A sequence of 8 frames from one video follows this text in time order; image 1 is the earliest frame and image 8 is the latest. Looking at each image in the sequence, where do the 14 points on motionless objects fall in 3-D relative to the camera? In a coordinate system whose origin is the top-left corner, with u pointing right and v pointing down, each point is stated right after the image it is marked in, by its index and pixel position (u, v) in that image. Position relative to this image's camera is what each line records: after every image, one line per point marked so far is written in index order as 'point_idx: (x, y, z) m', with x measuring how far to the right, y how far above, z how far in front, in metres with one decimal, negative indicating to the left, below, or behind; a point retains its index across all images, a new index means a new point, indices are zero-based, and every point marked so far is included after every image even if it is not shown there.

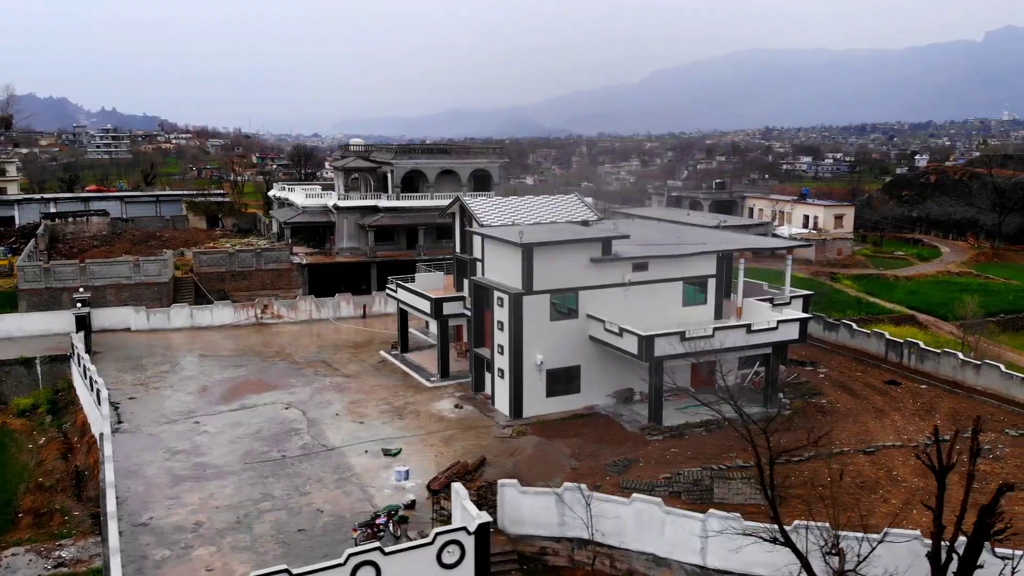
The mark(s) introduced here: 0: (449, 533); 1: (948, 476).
0: (-0.9, -3.6, +13.7) m
1: (+8.4, -3.7, +18.2) m
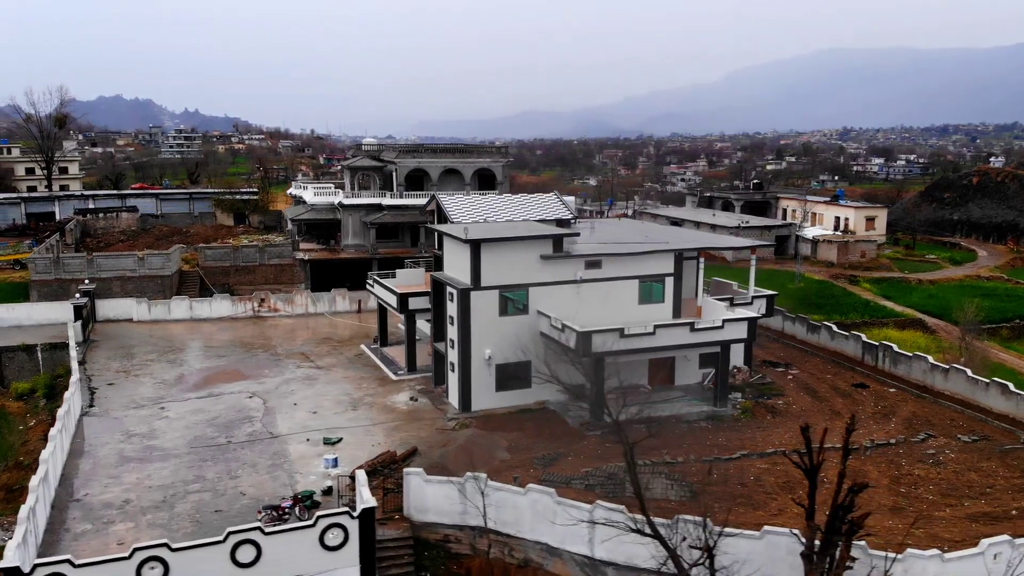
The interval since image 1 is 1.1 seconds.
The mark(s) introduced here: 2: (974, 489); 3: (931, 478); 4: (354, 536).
0: (-2.7, -3.4, +14.2) m
1: (+6.9, -3.7, +18.0) m
2: (+8.6, -3.8, +17.7) m
3: (+8.0, -3.7, +18.2) m
4: (-2.4, -3.8, +14.4) m
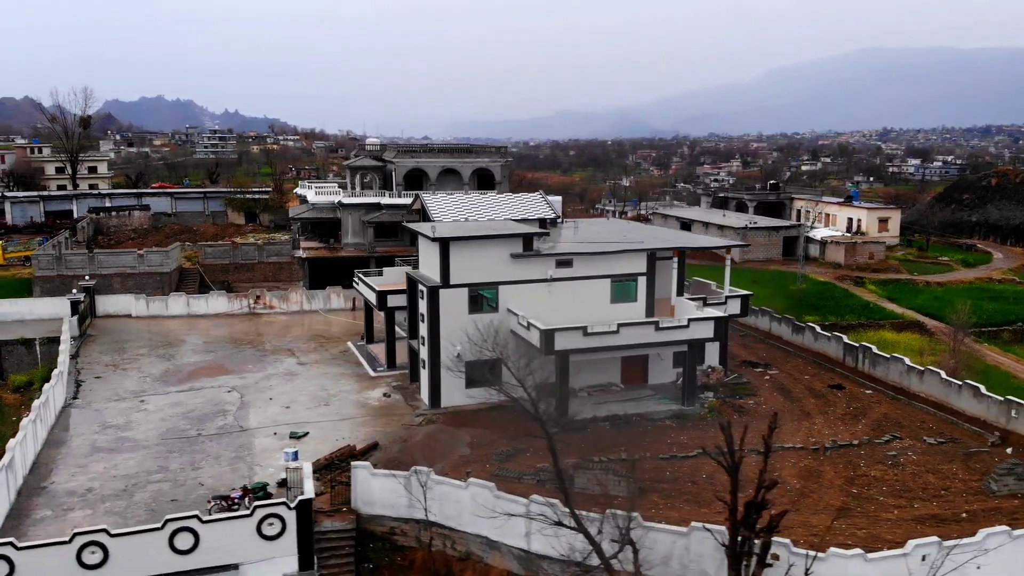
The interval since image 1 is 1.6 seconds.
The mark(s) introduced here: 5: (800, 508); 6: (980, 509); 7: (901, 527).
0: (-3.8, -3.4, +14.6) m
1: (+6.0, -3.7, +18.0) m
2: (+7.7, -3.8, +17.6) m
3: (+7.1, -3.7, +18.1) m
4: (-3.5, -3.7, +14.8) m
5: (+5.1, -3.9, +16.8) m
6: (+8.3, -4.0, +16.8) m
7: (+6.6, -4.1, +16.1) m
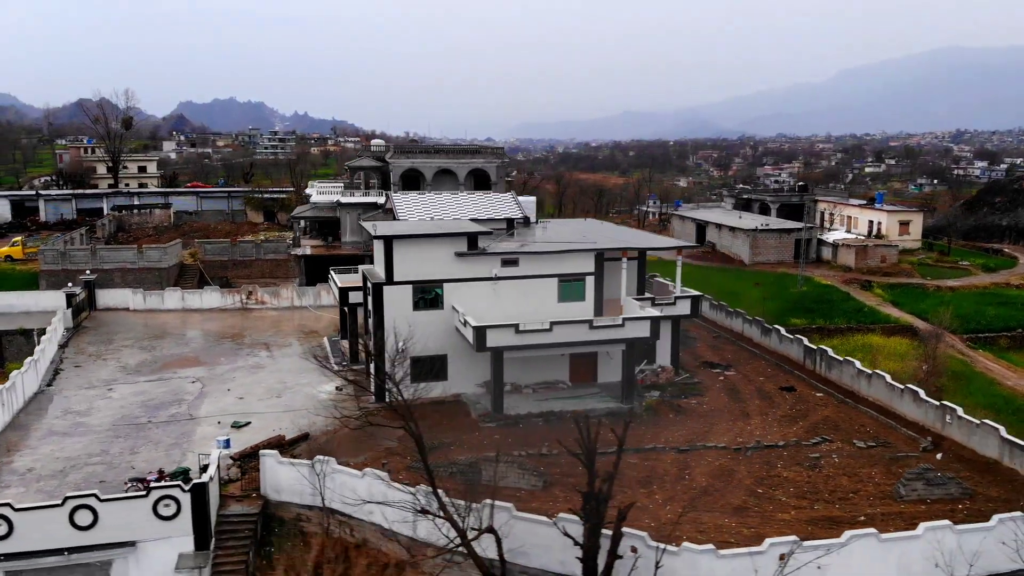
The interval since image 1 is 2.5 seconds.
0: (-5.7, -3.3, +15.4) m
1: (+4.3, -3.7, +18.1) m
2: (+6.0, -3.8, +17.6) m
3: (+5.4, -3.7, +18.1) m
4: (-5.4, -3.6, +15.5) m
5: (+3.3, -3.9, +17.0) m
6: (+6.5, -4.0, +16.7) m
7: (+4.8, -4.1, +16.1) m
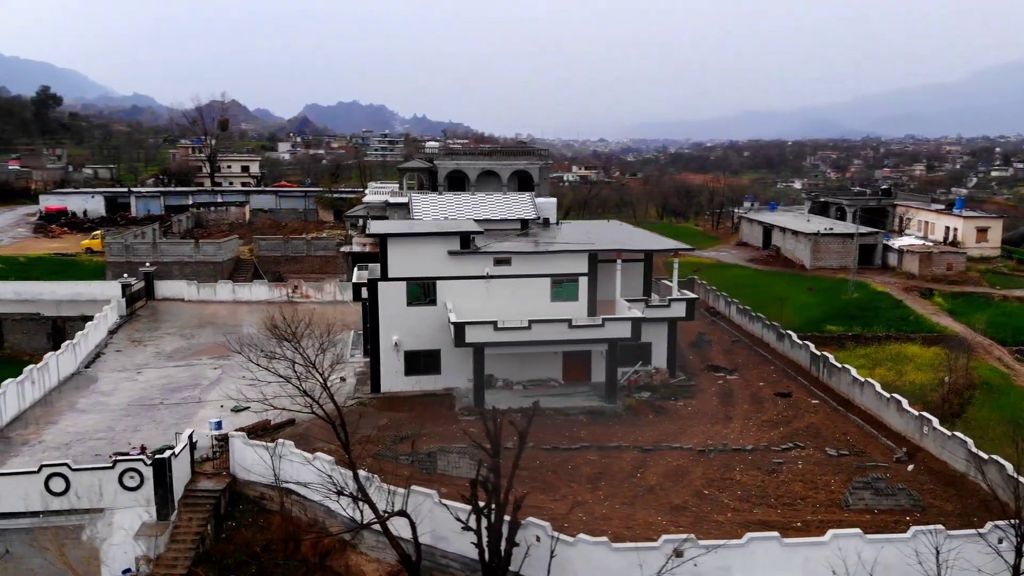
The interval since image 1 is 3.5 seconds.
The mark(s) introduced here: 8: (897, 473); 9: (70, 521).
0: (-6.8, -3.1, +16.8) m
1: (+3.4, -3.7, +18.2) m
2: (+5.0, -3.9, +17.6) m
3: (+4.5, -3.8, +18.1) m
4: (-6.5, -3.4, +16.9) m
5: (+2.2, -4.0, +17.3) m
6: (+5.4, -4.1, +16.6) m
7: (+3.6, -4.2, +16.3) m
8: (+7.7, -3.7, +18.8) m
9: (-7.8, -4.2, +16.8) m
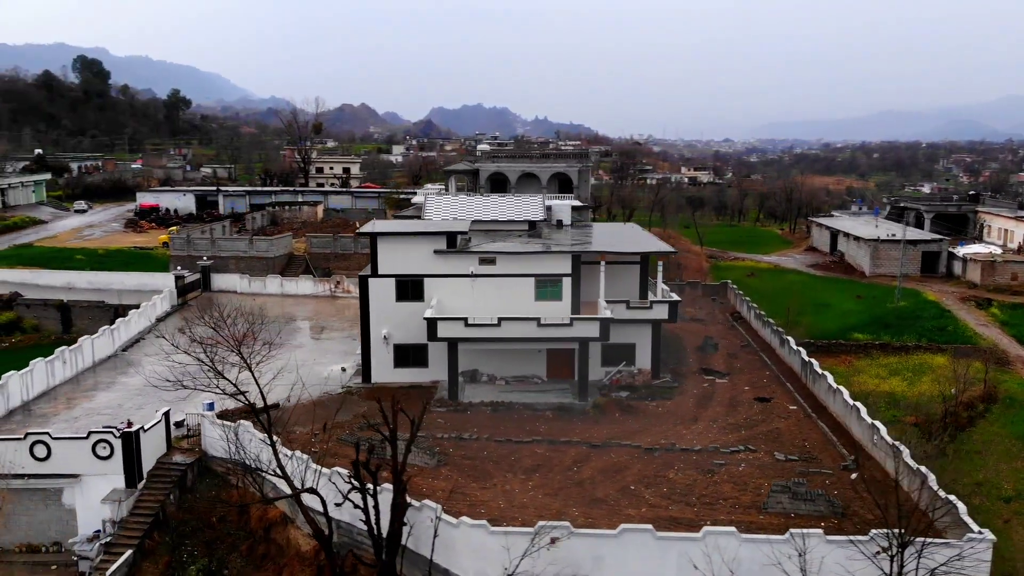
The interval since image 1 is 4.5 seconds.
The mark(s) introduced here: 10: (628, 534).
0: (-8.2, -2.9, +18.7) m
1: (+2.1, -3.8, +18.8) m
2: (+3.7, -4.0, +17.9) m
3: (+3.2, -3.8, +18.5) m
4: (-7.8, -3.2, +18.8) m
5: (+0.9, -4.0, +18.0) m
6: (+3.9, -4.2, +16.9) m
7: (+2.1, -4.2, +16.8) m
8: (+6.5, -3.8, +18.8) m
9: (-9.2, -3.9, +18.8) m
10: (+1.8, -3.8, +14.5) m
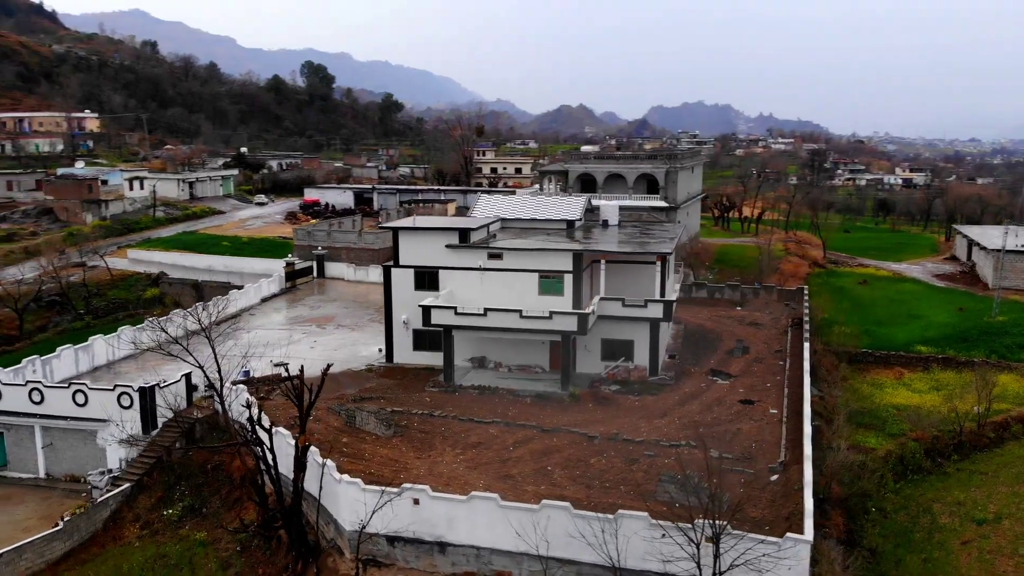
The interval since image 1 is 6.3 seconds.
0: (-9.3, -2.4, +22.6) m
1: (+0.7, -3.7, +20.2) m
2: (+2.0, -3.9, +19.0) m
3: (+1.7, -3.8, +19.7) m
4: (-9.0, -2.7, +22.5) m
5: (-0.7, -3.8, +19.7) m
6: (+1.9, -4.1, +18.0) m
7: (+0.2, -4.1, +18.3) m
8: (+4.9, -3.9, +19.2) m
9: (-10.3, -3.4, +22.9) m
10: (-0.7, -3.6, +16.1) m
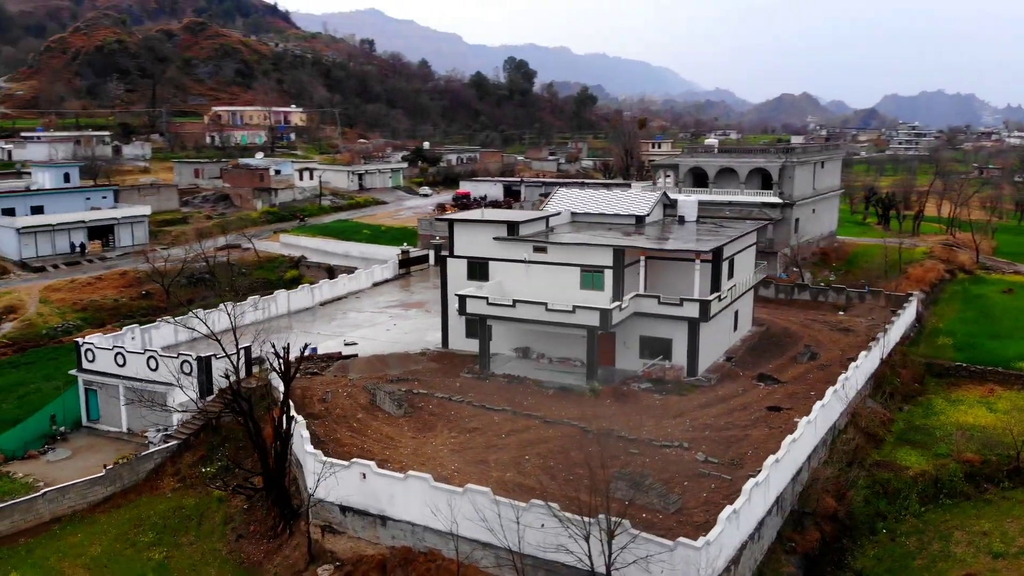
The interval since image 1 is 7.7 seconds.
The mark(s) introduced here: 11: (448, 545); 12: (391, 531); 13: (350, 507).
0: (-8.8, -1.8, +25.3) m
1: (+0.4, -3.5, +20.7) m
2: (+1.3, -3.8, +19.3) m
3: (+1.2, -3.7, +20.0) m
4: (-8.5, -2.2, +25.2) m
5: (-1.2, -3.6, +20.5) m
6: (+1.0, -4.0, +18.2) m
7: (-0.6, -3.9, +19.0) m
8: (+4.2, -3.9, +18.7) m
9: (-9.7, -2.8, +25.8) m
10: (-1.9, -3.5, +17.0) m
11: (-1.1, -4.6, +16.7) m
12: (-2.3, -4.5, +17.5) m
13: (-3.1, -4.2, +17.9) m
